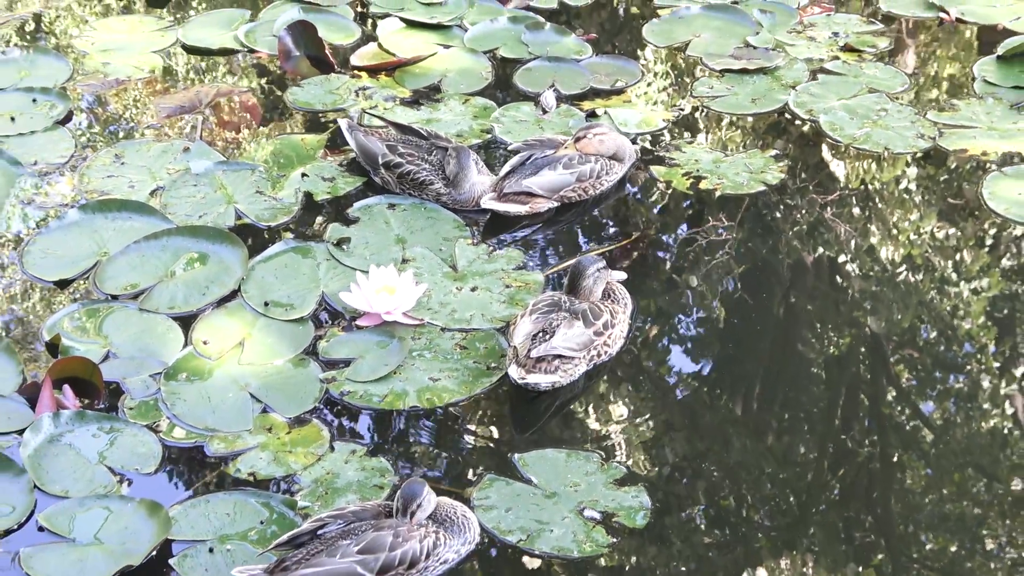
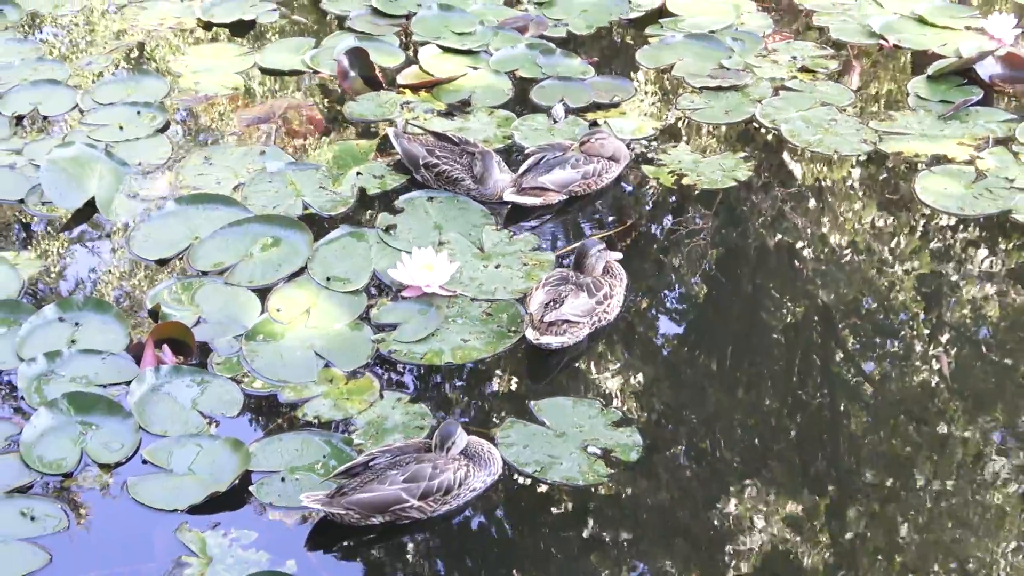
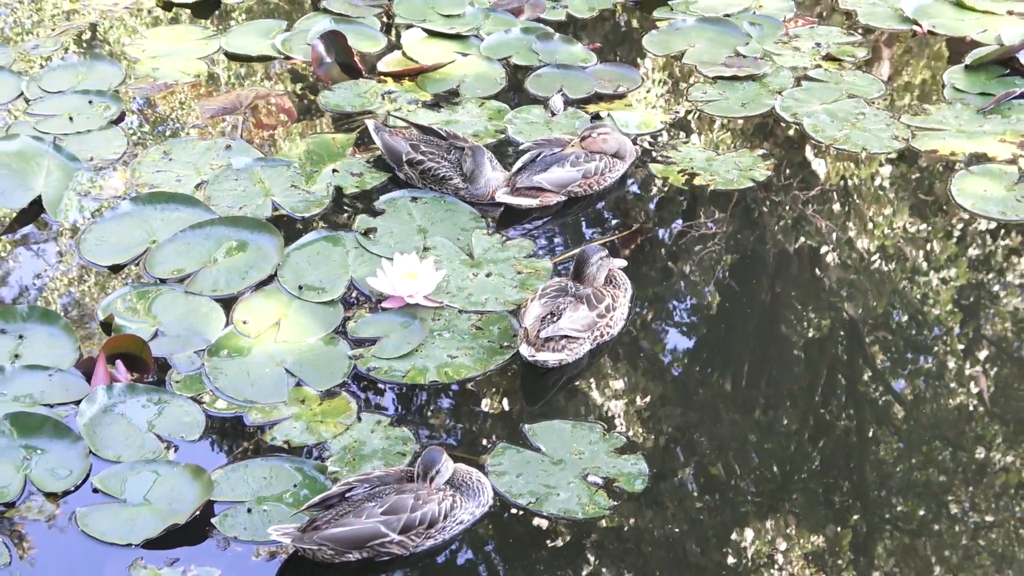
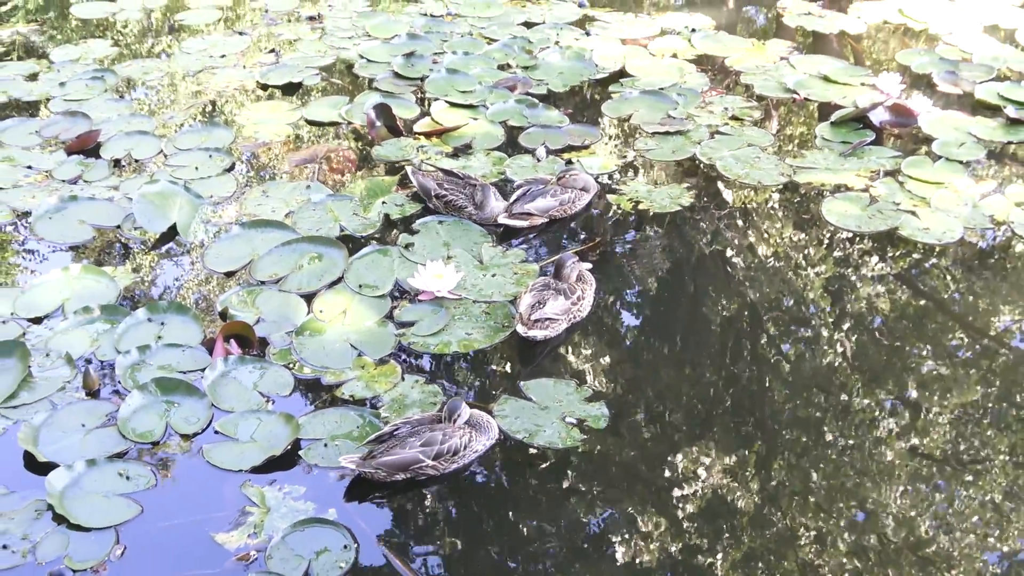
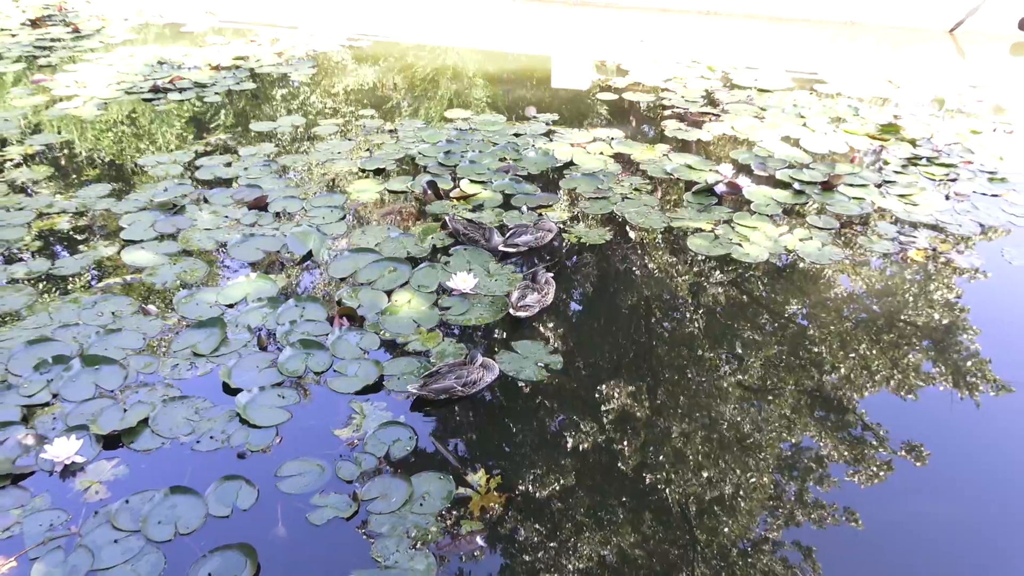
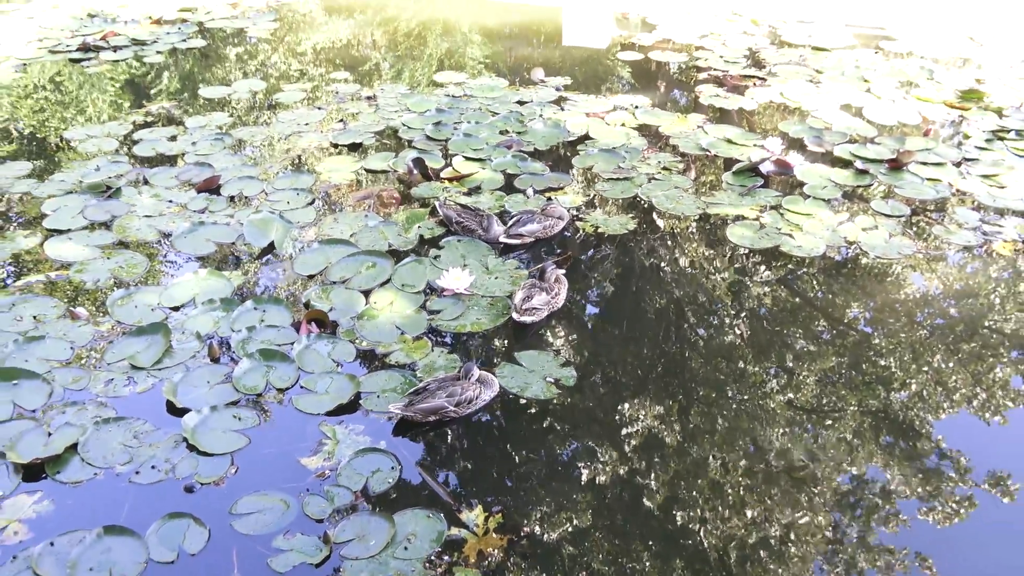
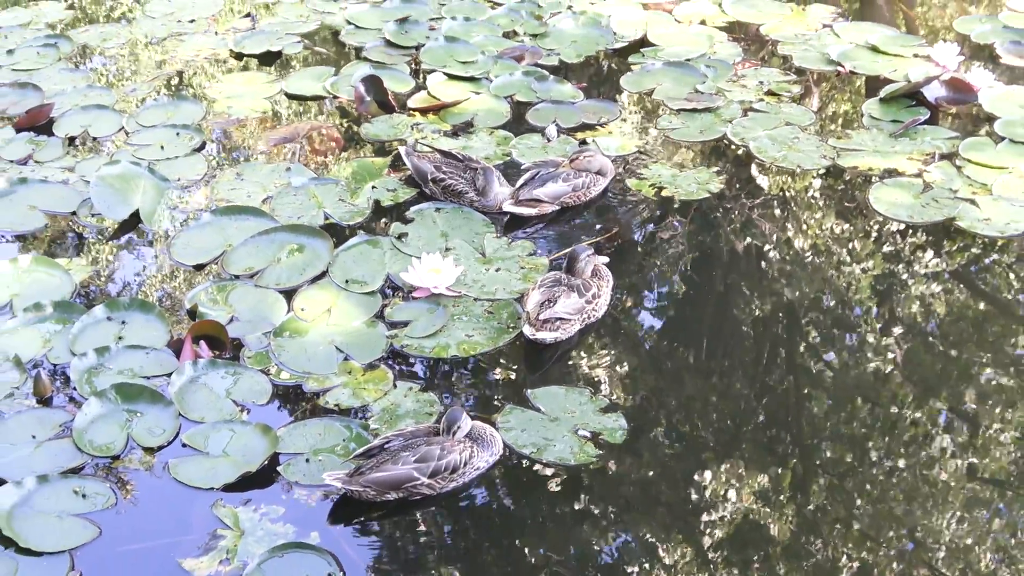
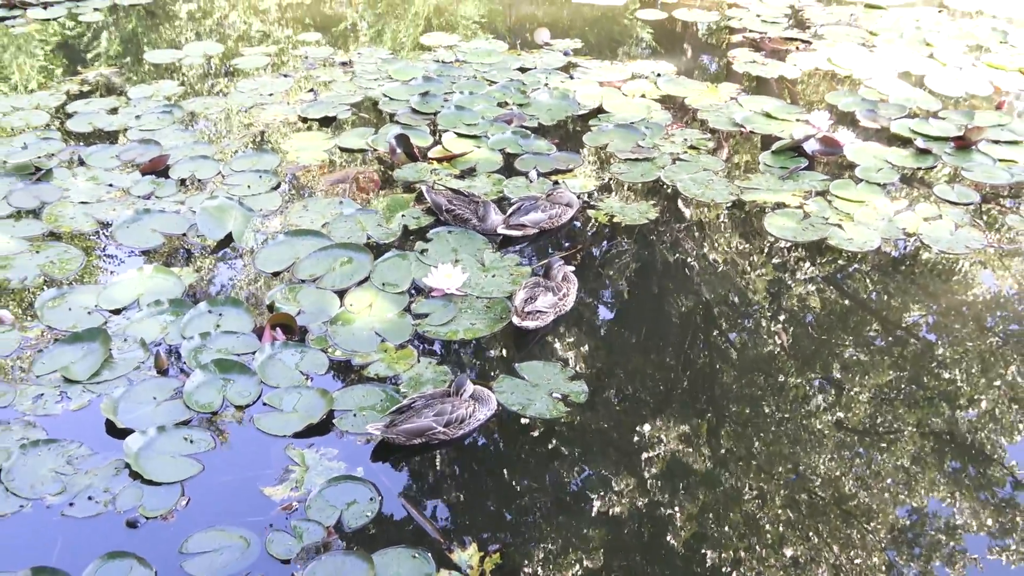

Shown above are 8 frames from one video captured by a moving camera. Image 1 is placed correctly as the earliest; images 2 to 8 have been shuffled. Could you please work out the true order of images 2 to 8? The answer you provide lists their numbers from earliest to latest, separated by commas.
3, 2, 7, 4, 8, 6, 5
